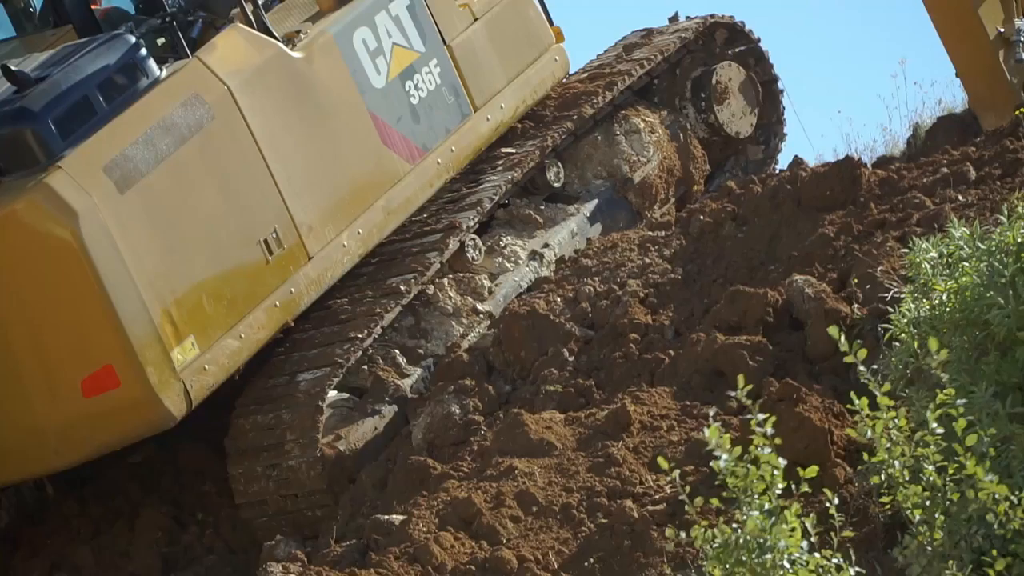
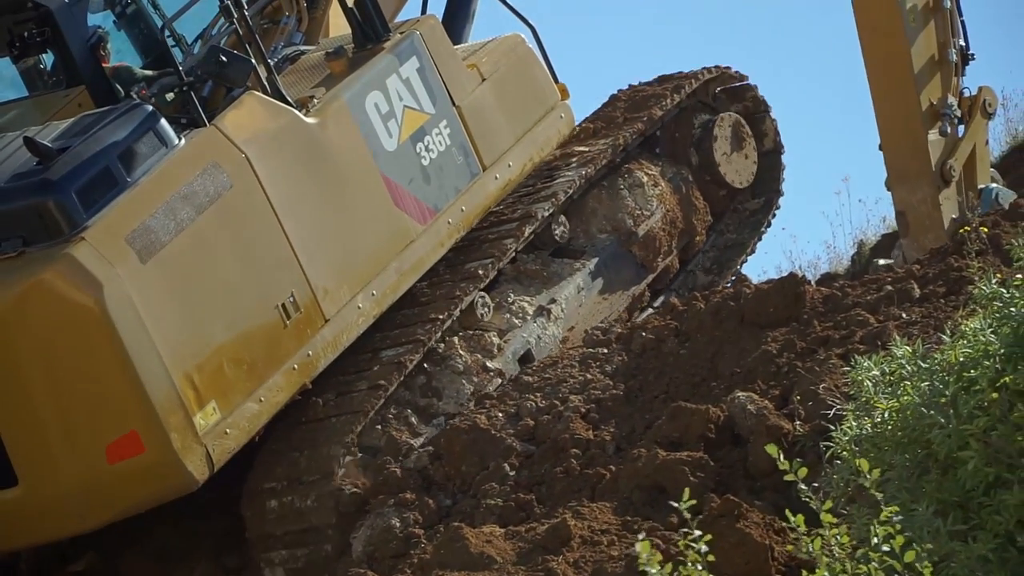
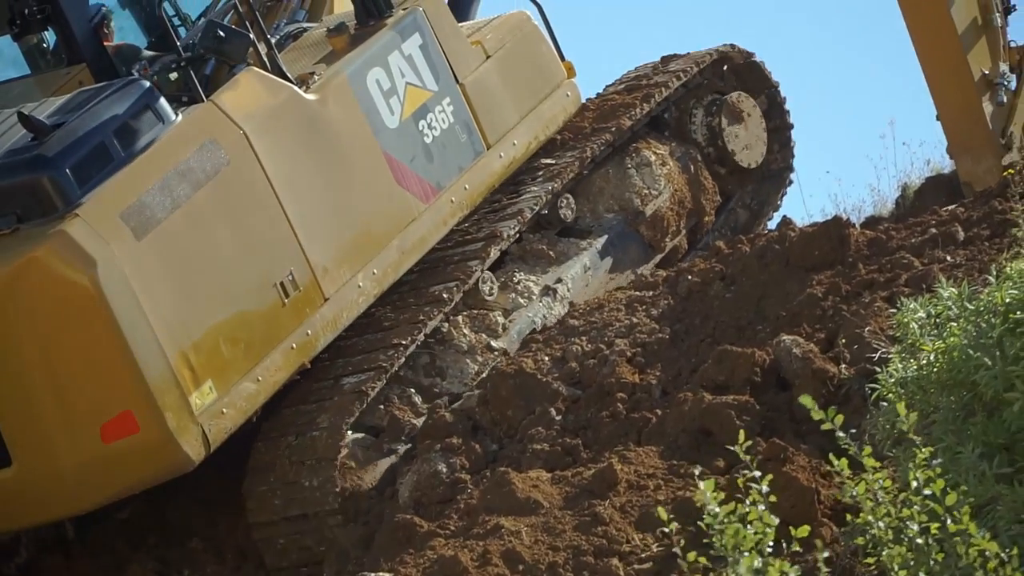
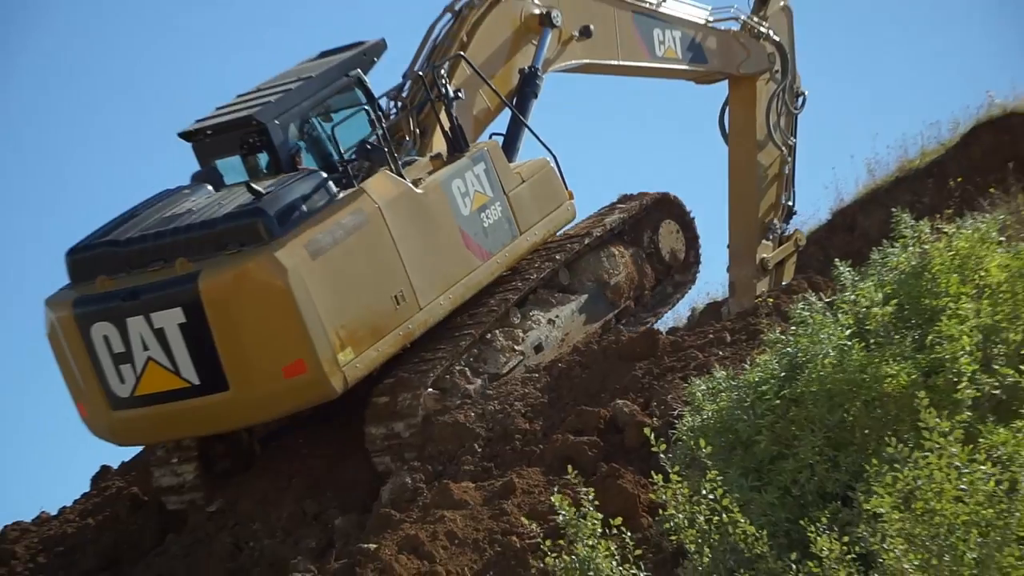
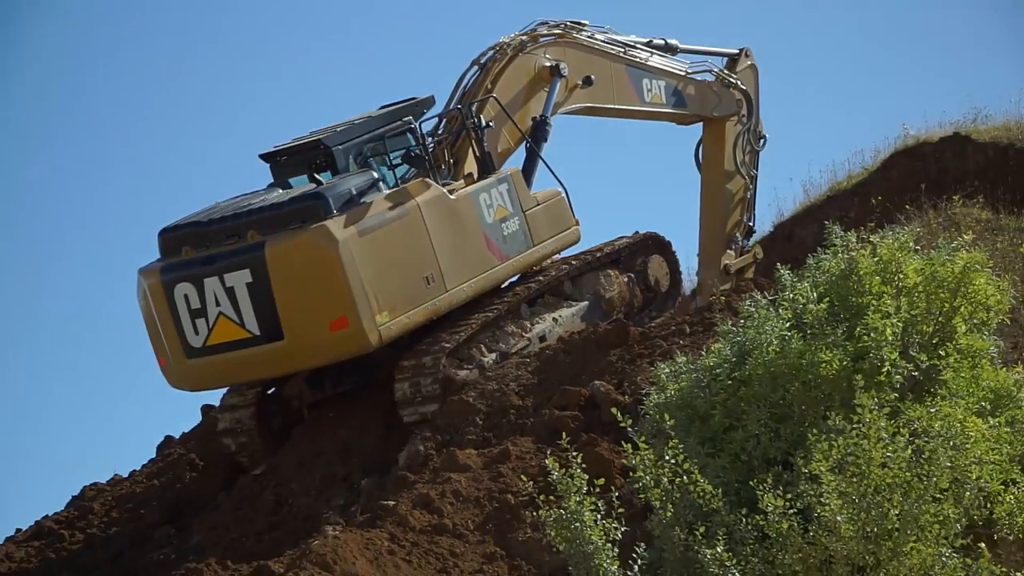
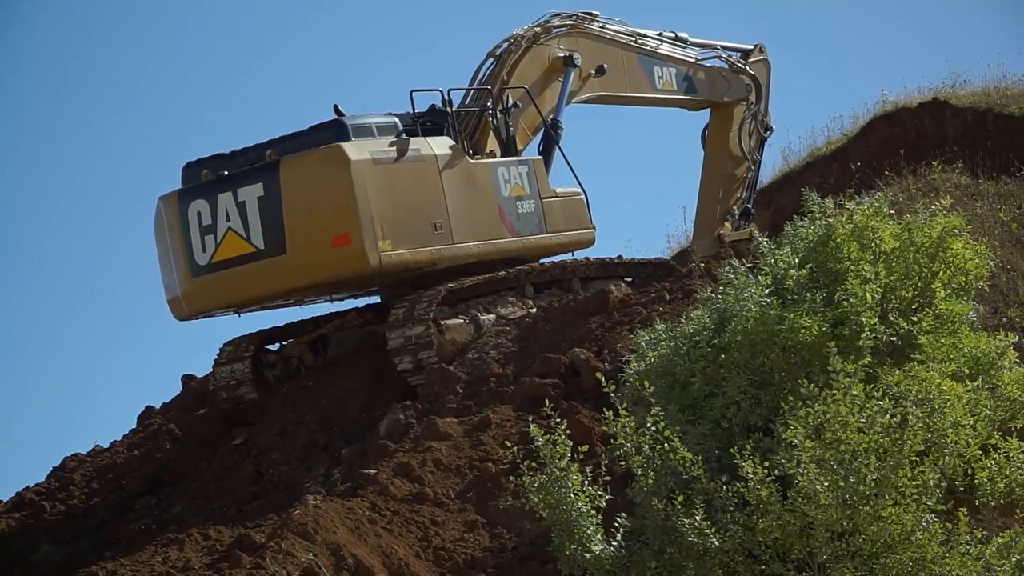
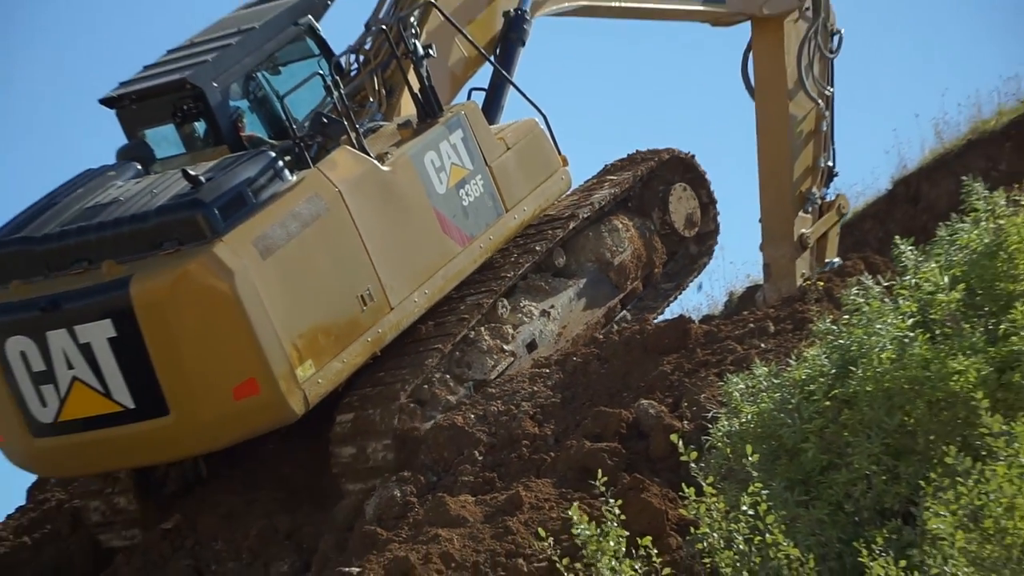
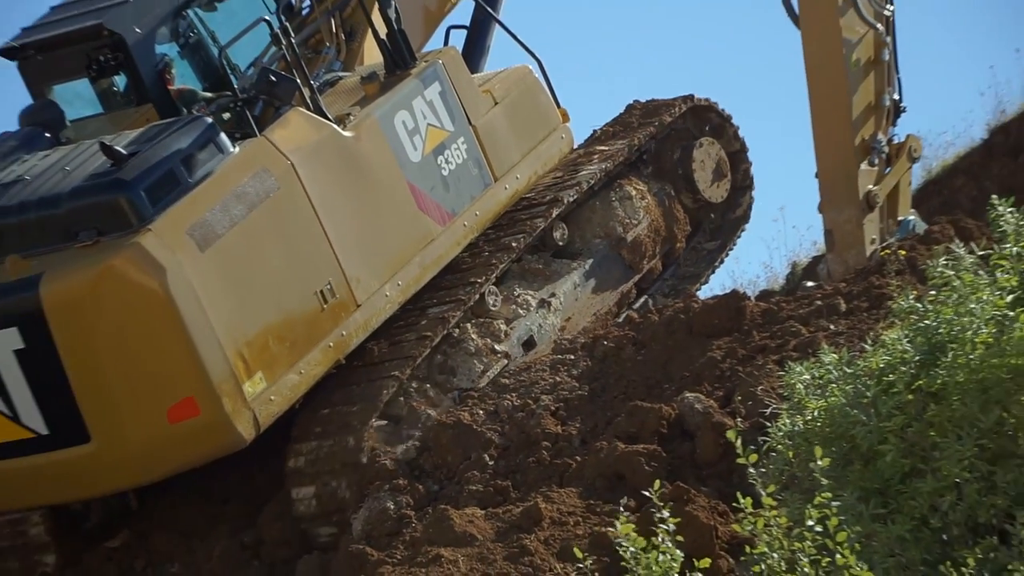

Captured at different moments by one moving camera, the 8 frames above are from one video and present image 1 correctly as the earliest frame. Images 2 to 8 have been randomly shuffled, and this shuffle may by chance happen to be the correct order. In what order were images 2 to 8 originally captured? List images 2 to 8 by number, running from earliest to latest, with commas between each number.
3, 2, 8, 7, 4, 5, 6
